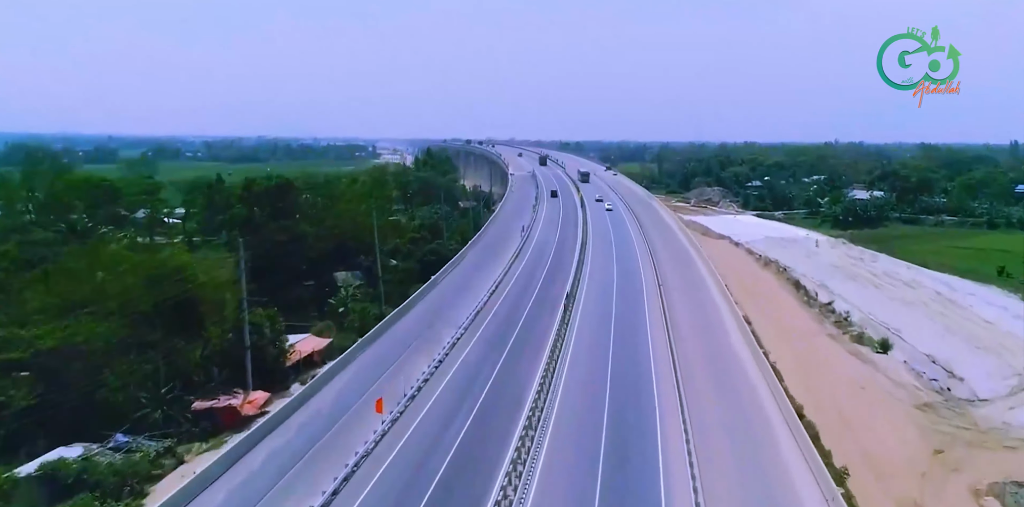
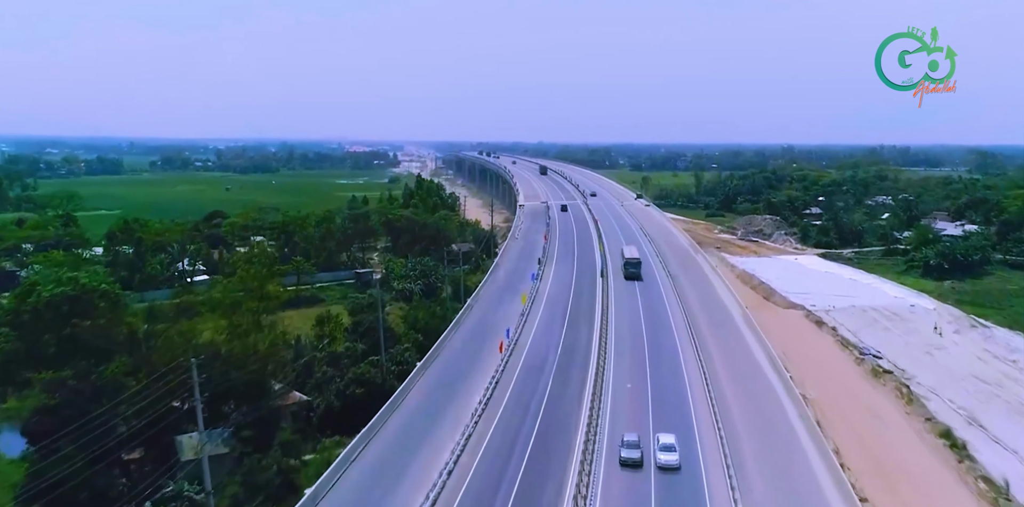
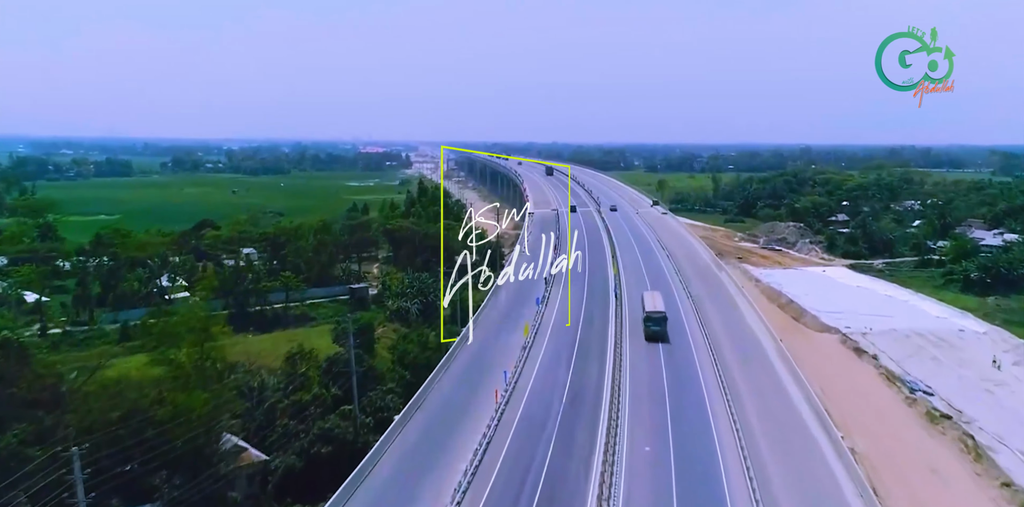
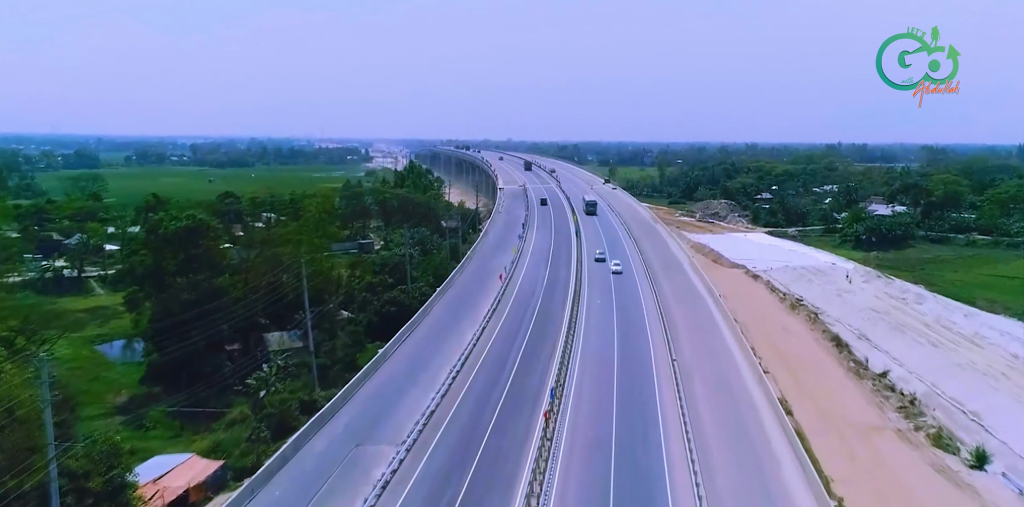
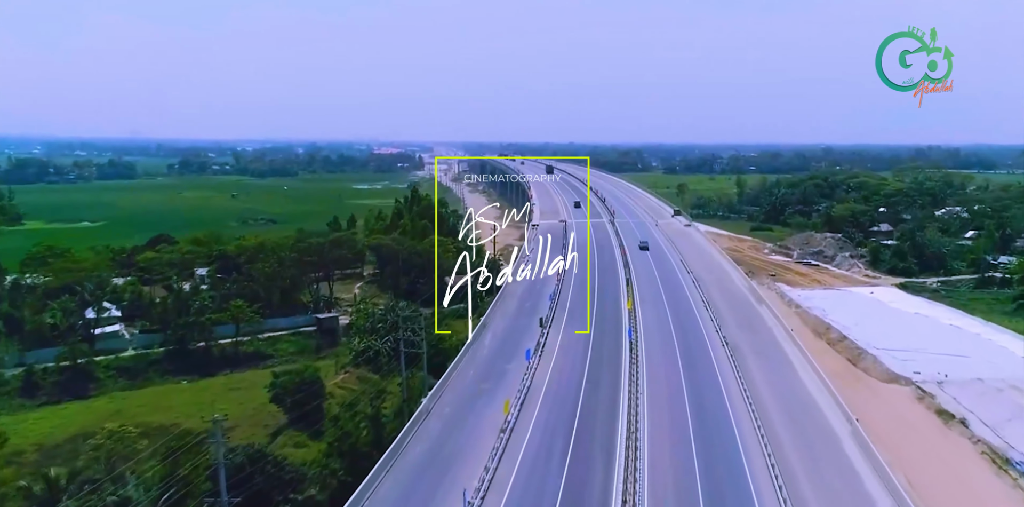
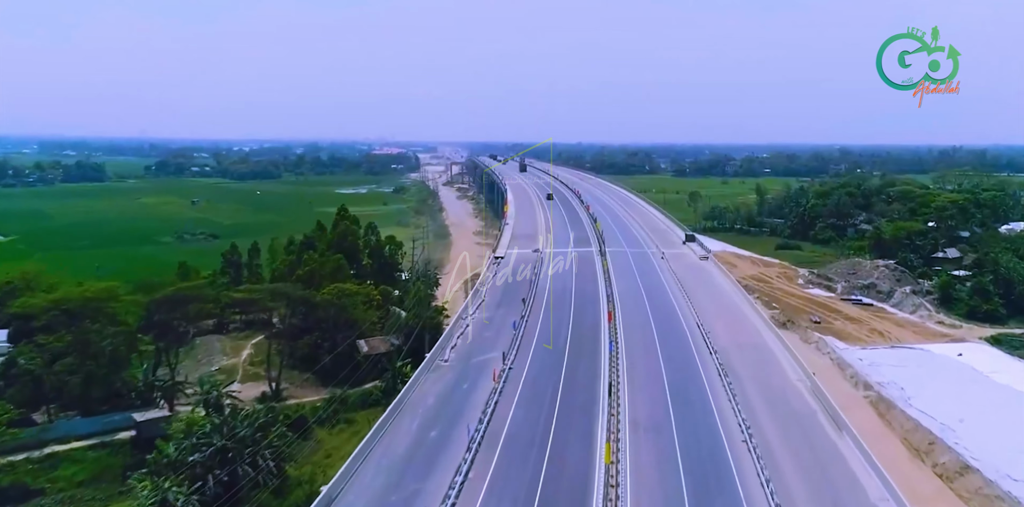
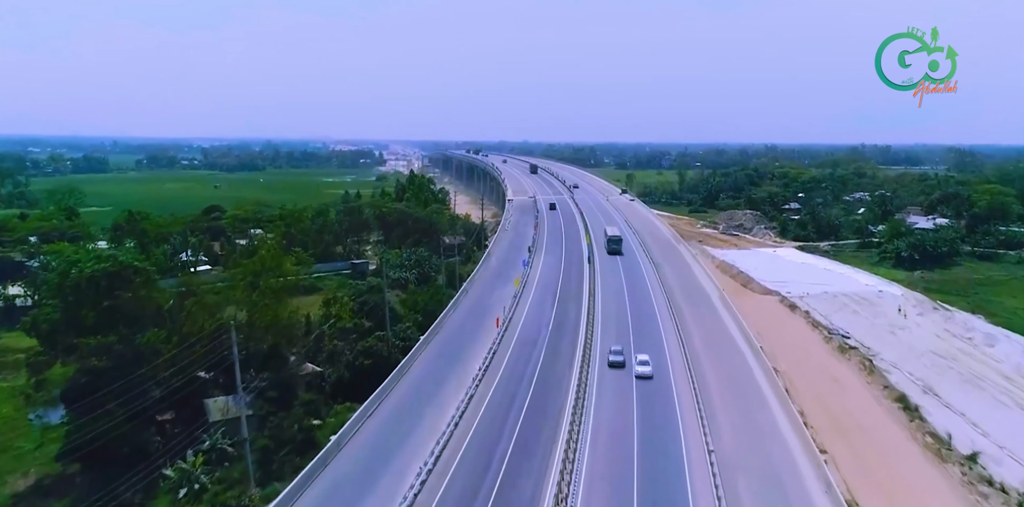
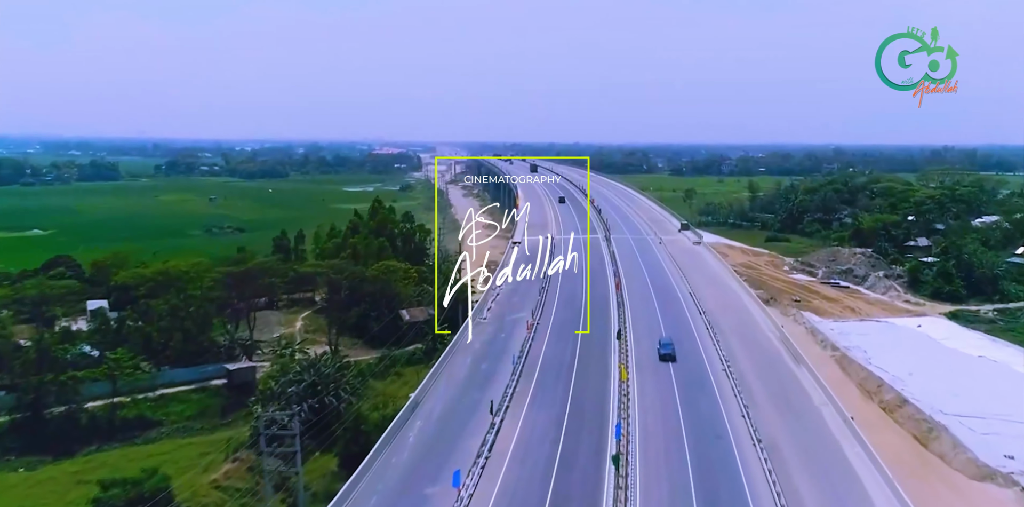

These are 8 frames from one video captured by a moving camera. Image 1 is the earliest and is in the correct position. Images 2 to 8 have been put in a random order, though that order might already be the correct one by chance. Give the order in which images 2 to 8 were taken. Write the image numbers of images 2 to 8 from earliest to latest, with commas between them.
4, 7, 2, 3, 5, 8, 6
